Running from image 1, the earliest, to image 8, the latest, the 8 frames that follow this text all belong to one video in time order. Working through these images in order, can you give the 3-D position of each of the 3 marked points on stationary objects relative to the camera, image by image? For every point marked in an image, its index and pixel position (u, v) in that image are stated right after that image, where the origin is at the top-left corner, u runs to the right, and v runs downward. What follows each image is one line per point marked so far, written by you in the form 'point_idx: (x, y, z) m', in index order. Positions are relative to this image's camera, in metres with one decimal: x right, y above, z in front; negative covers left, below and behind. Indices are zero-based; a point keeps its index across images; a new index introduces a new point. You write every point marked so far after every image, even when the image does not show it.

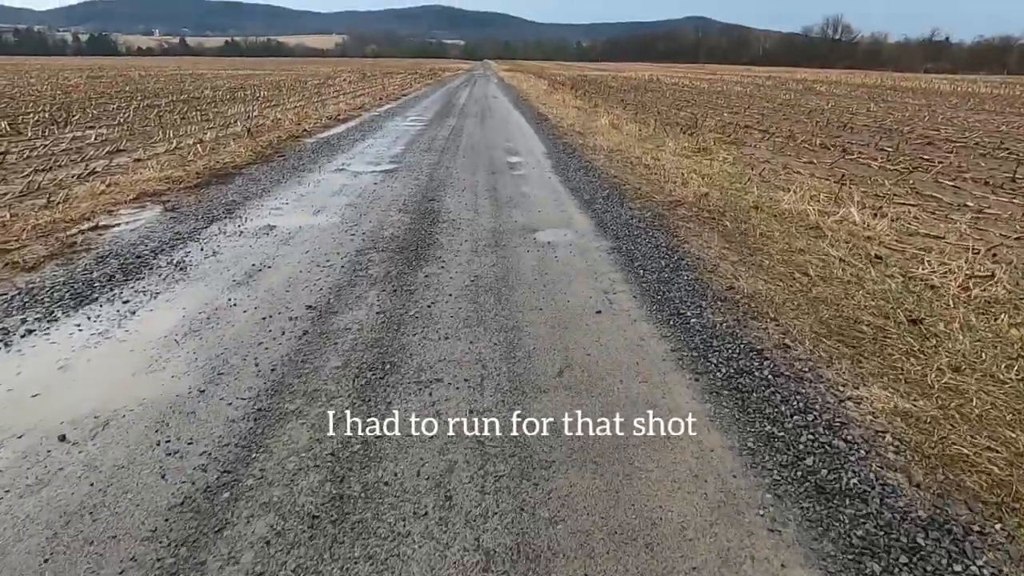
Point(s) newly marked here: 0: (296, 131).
0: (-5.8, +4.1, +14.2) m
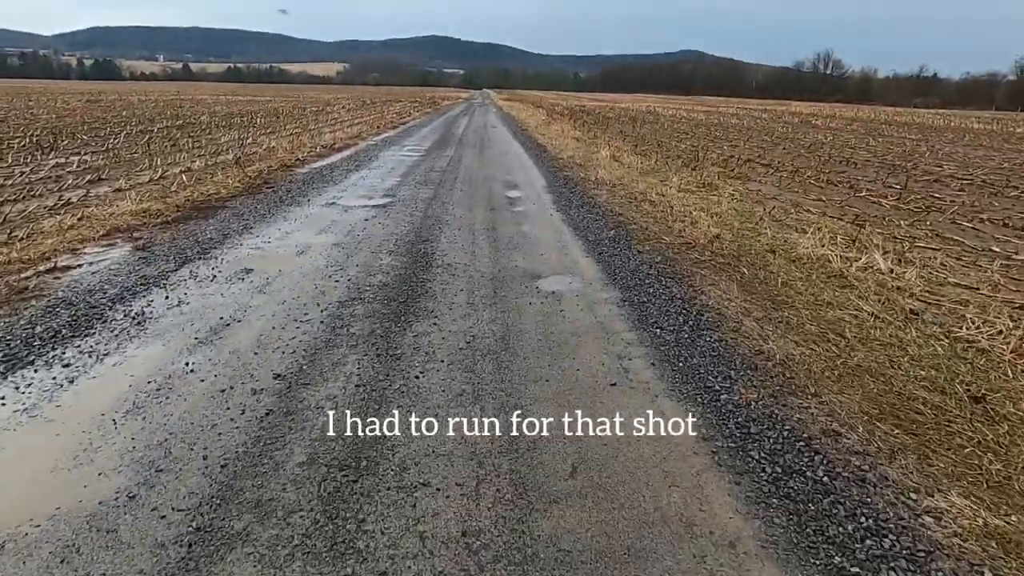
0: (-5.8, +3.2, +13.8) m
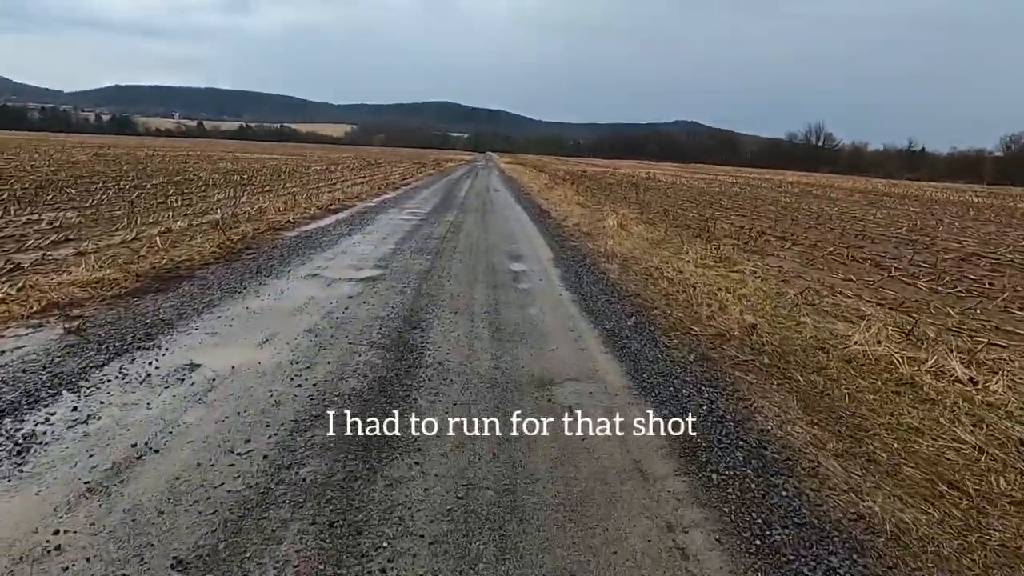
0: (-5.7, +1.6, +13.0) m
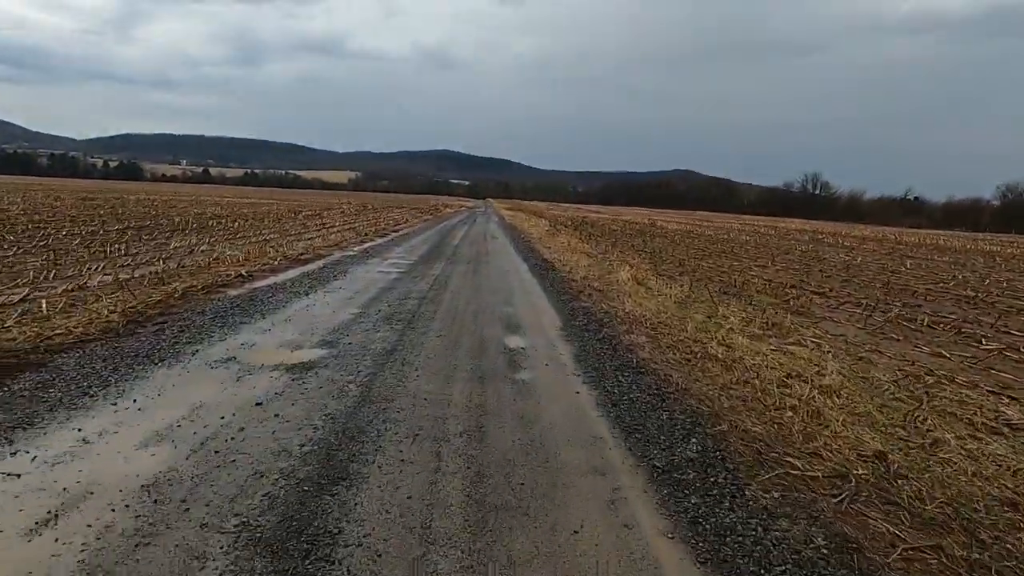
0: (-5.8, +0.2, +10.7) m
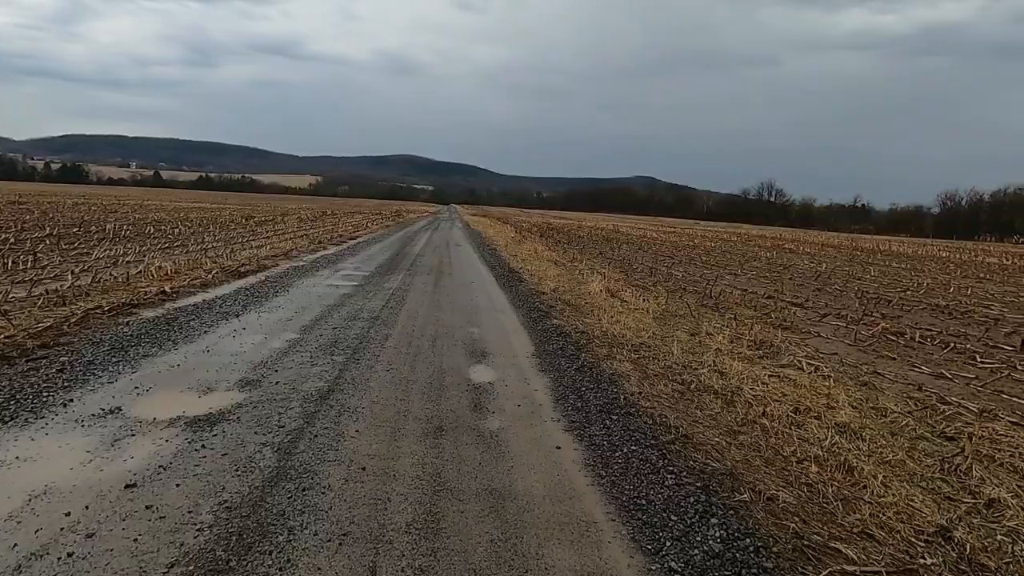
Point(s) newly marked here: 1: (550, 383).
0: (-6.4, -0.1, +9.2) m
1: (+0.4, -1.0, +5.9) m
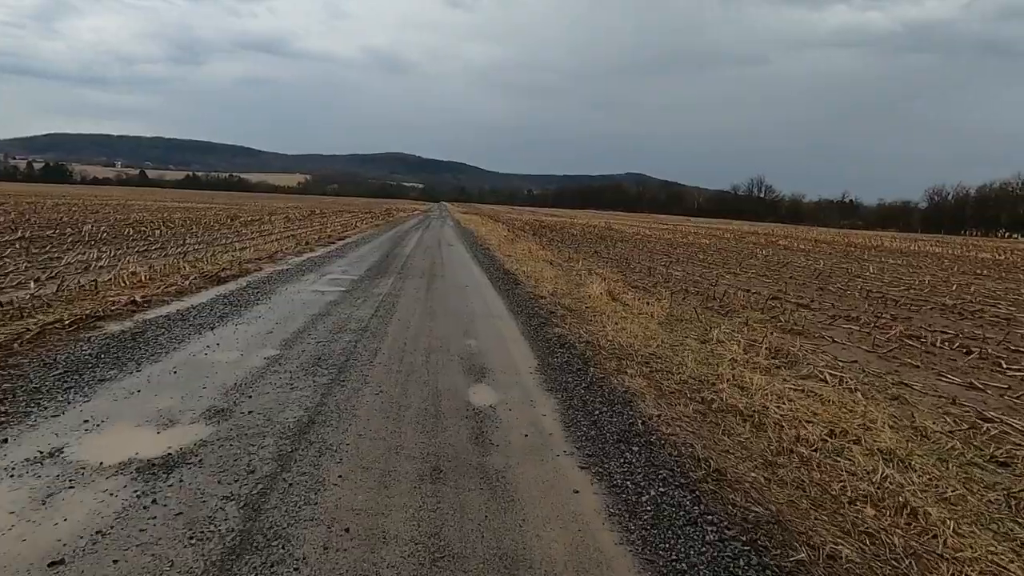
0: (-6.4, -0.3, +8.5) m
1: (+0.5, -1.2, +5.3) m
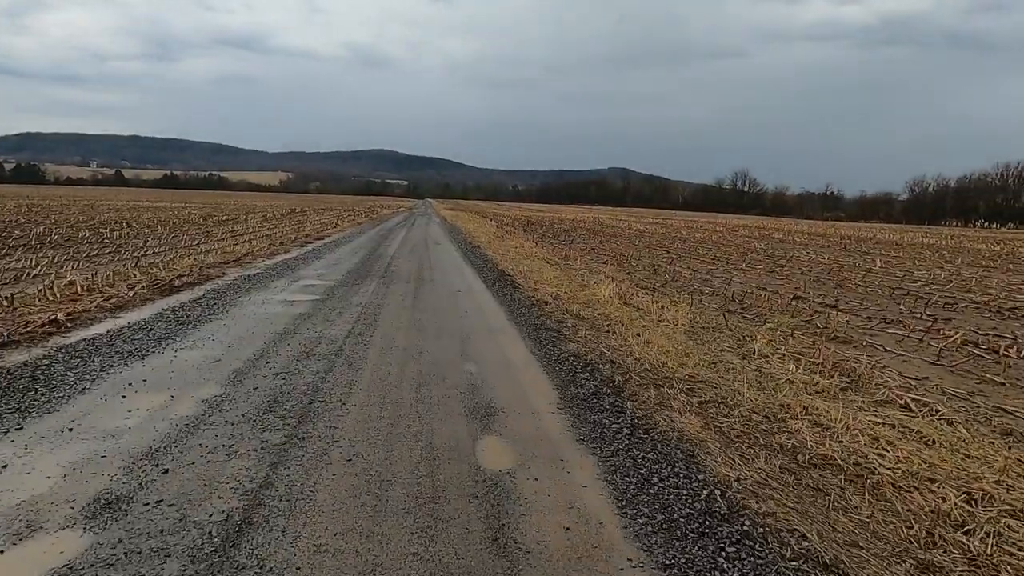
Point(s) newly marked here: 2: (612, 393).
0: (-6.3, -0.5, +6.9) m
1: (+0.6, -1.3, +3.9) m
2: (+1.0, -1.1, +5.5) m
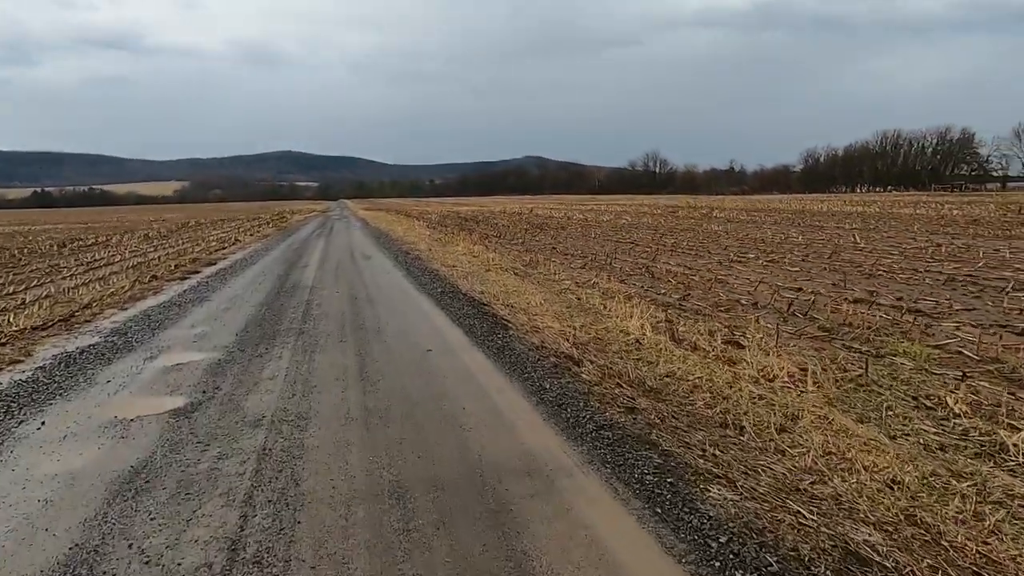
0: (-5.6, -1.7, +2.2) m
1: (+1.7, -1.9, +0.1) m
2: (+1.9, -1.7, +1.8) m
